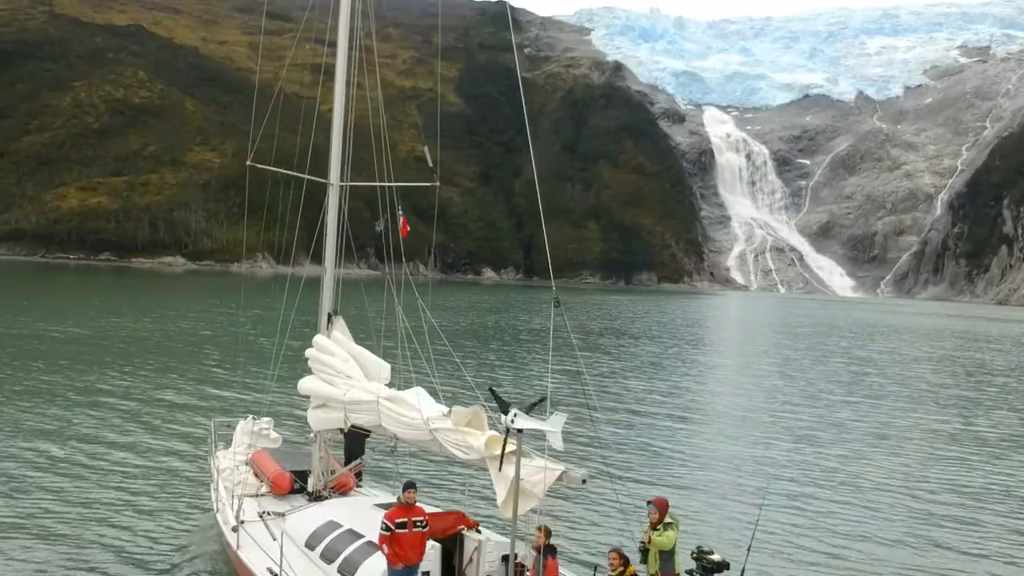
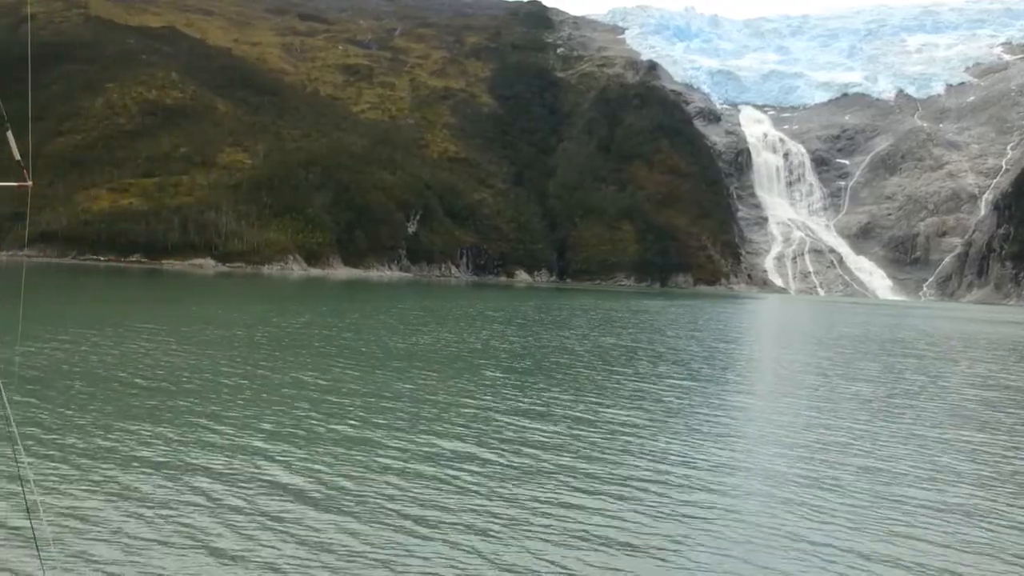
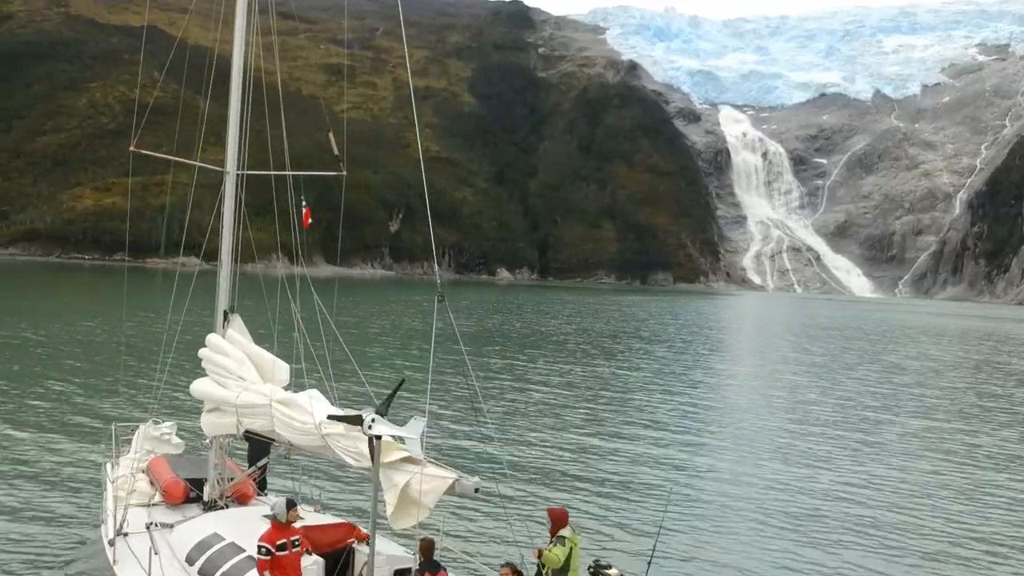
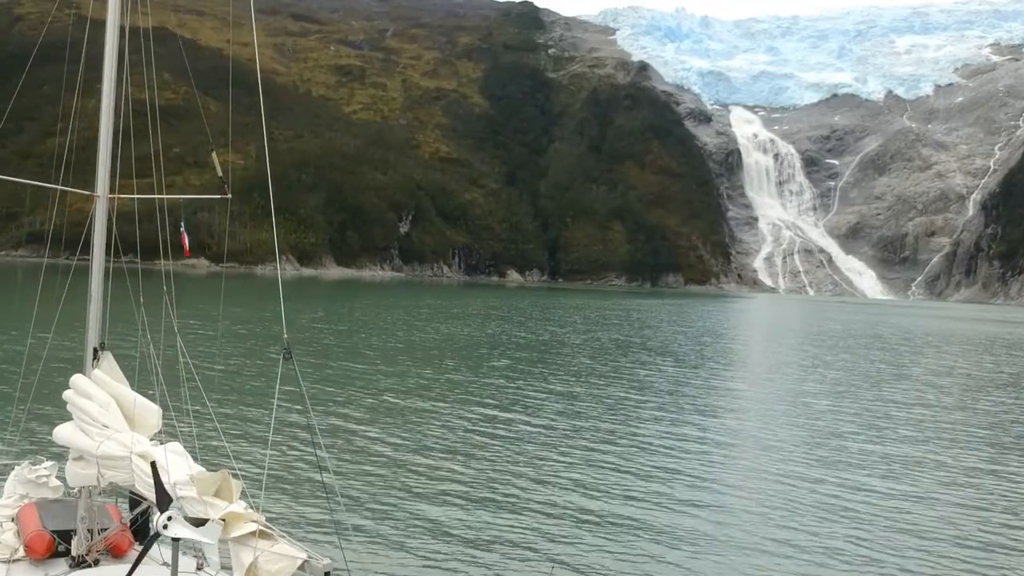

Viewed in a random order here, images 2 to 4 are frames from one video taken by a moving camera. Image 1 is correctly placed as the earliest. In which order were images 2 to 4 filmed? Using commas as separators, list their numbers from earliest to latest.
3, 4, 2
